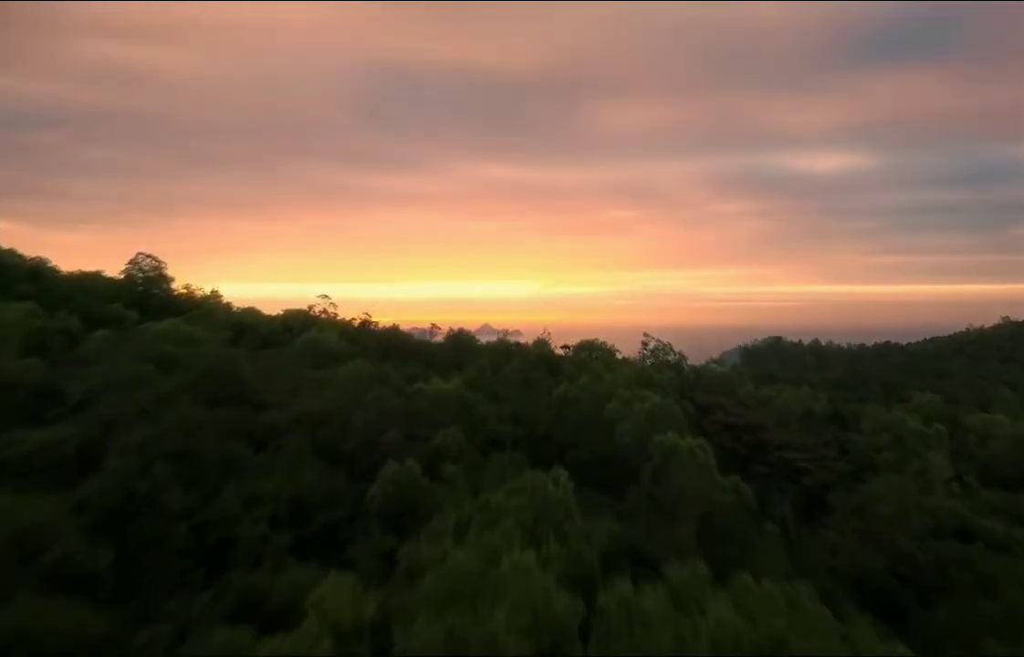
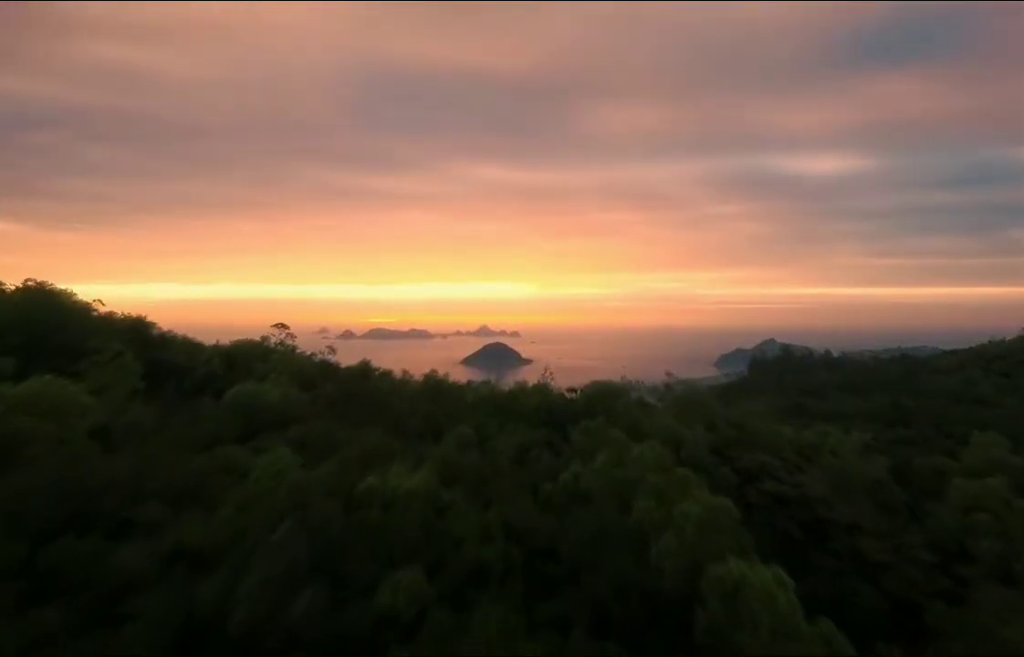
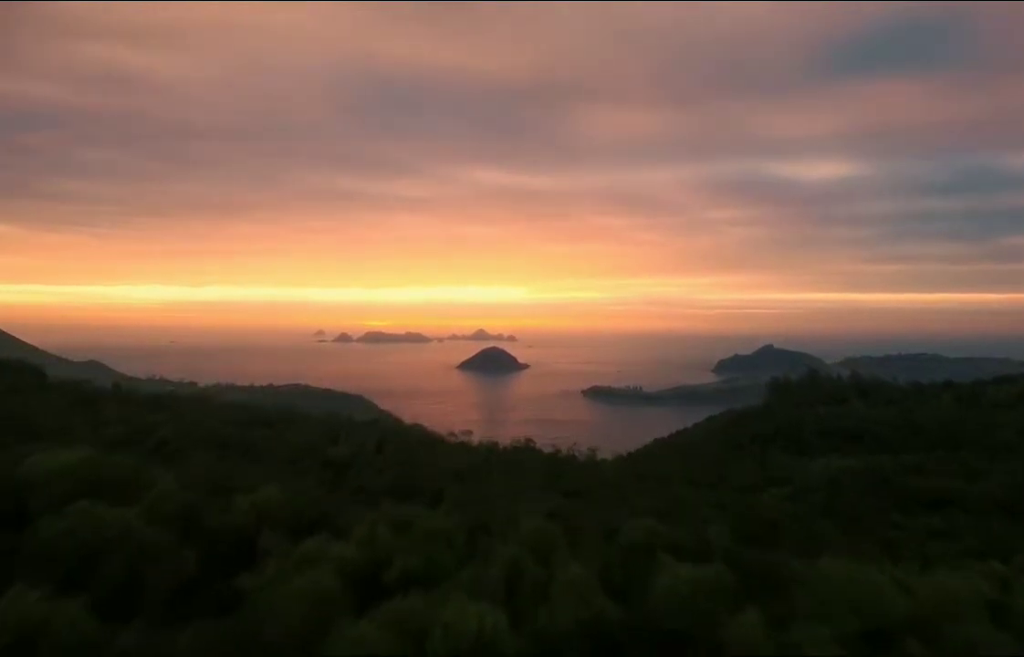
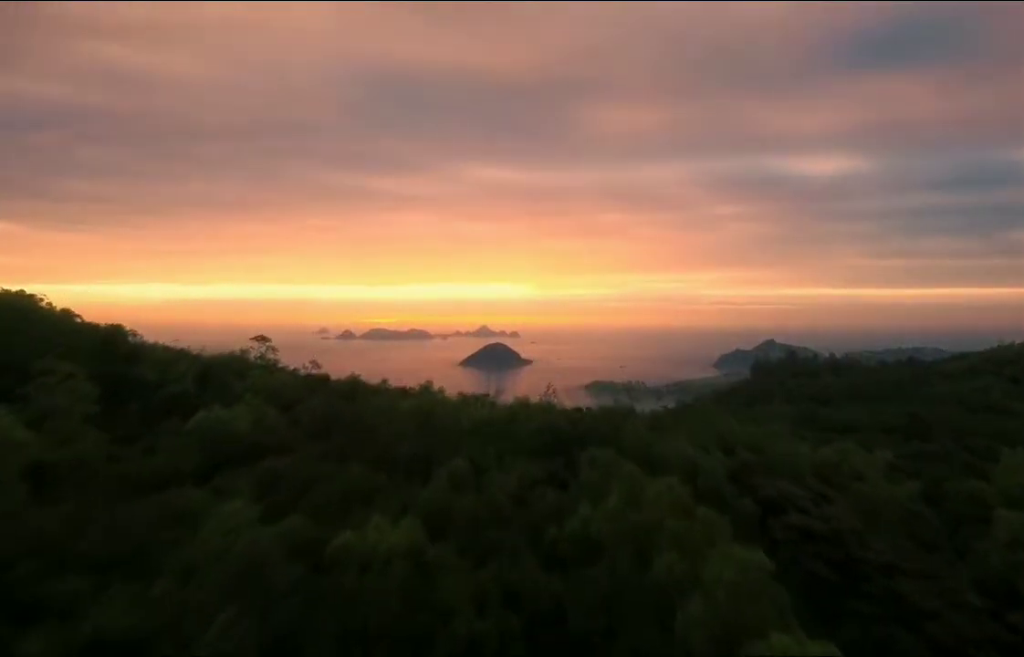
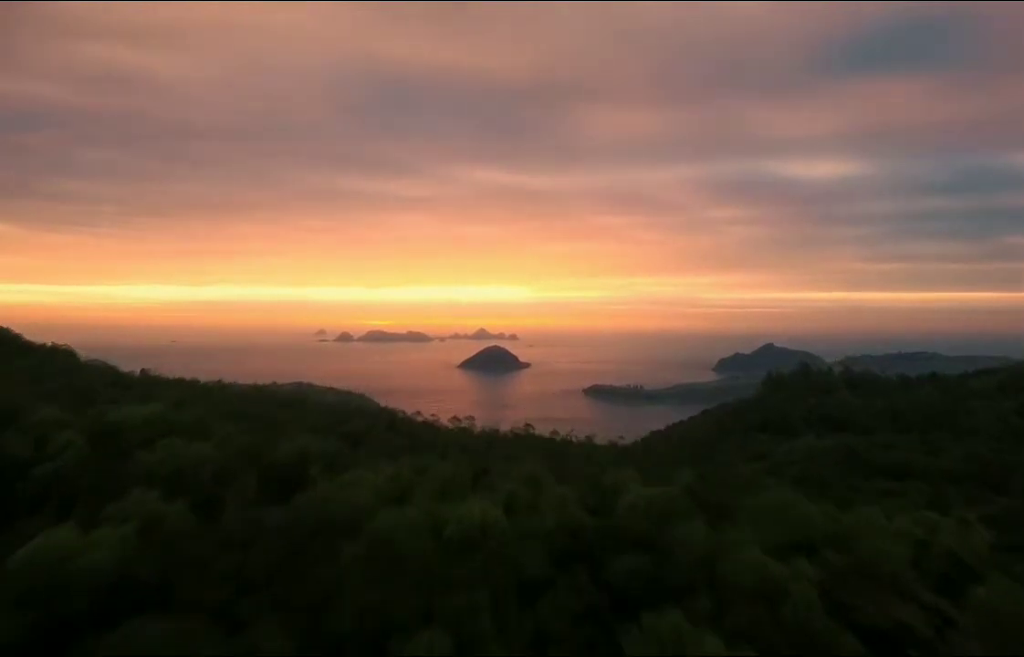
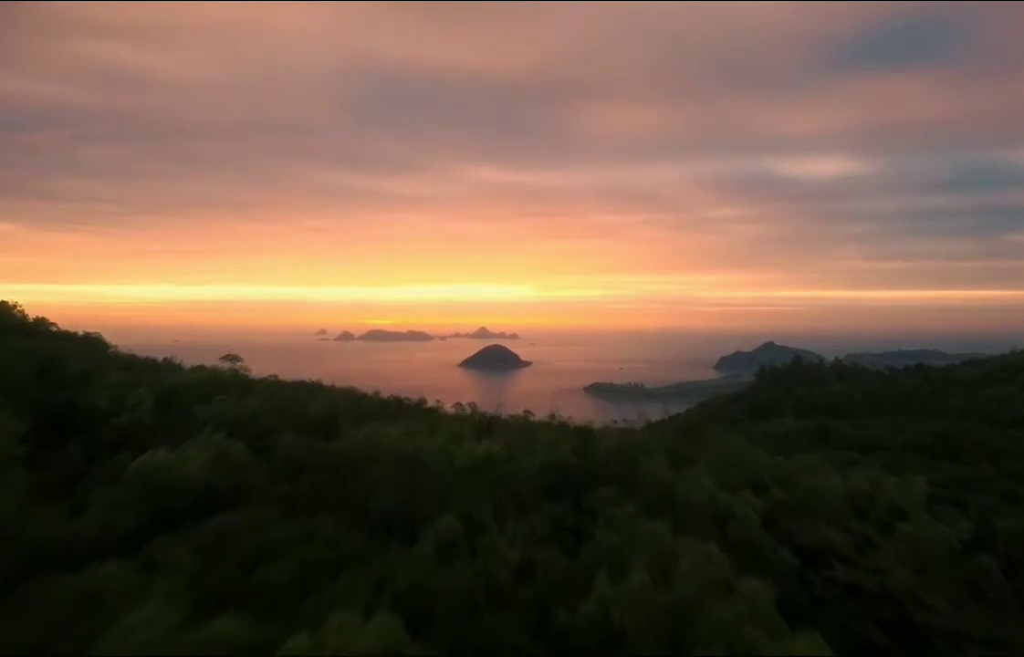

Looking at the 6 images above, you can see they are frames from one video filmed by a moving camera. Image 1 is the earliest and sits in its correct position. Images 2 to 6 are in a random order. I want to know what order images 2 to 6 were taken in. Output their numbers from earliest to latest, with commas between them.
2, 4, 6, 5, 3
